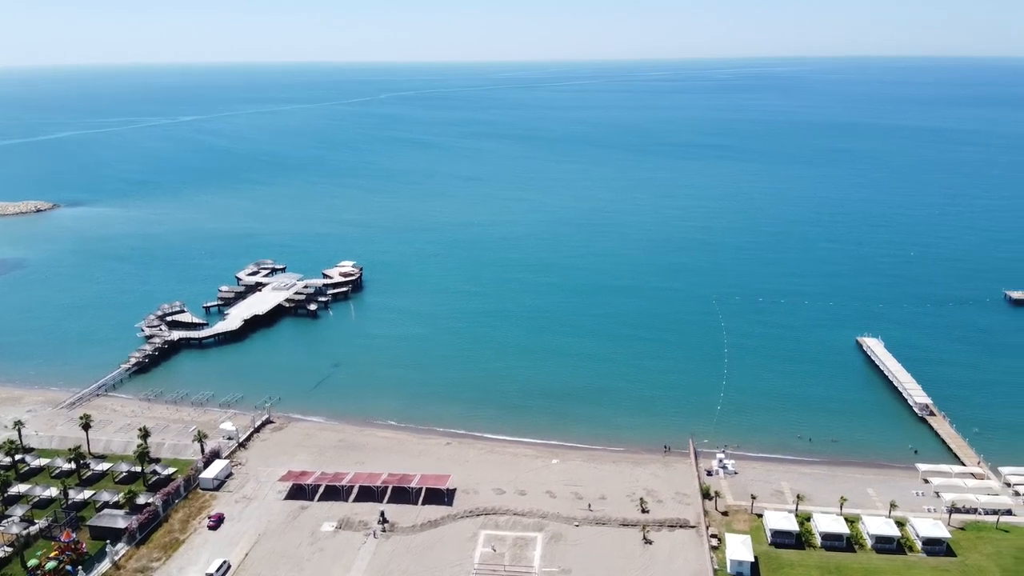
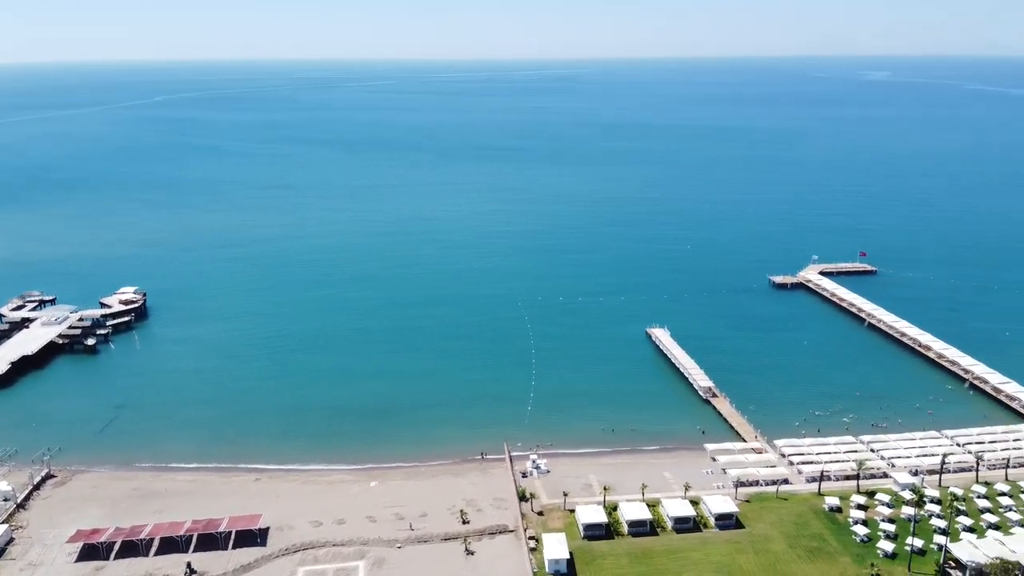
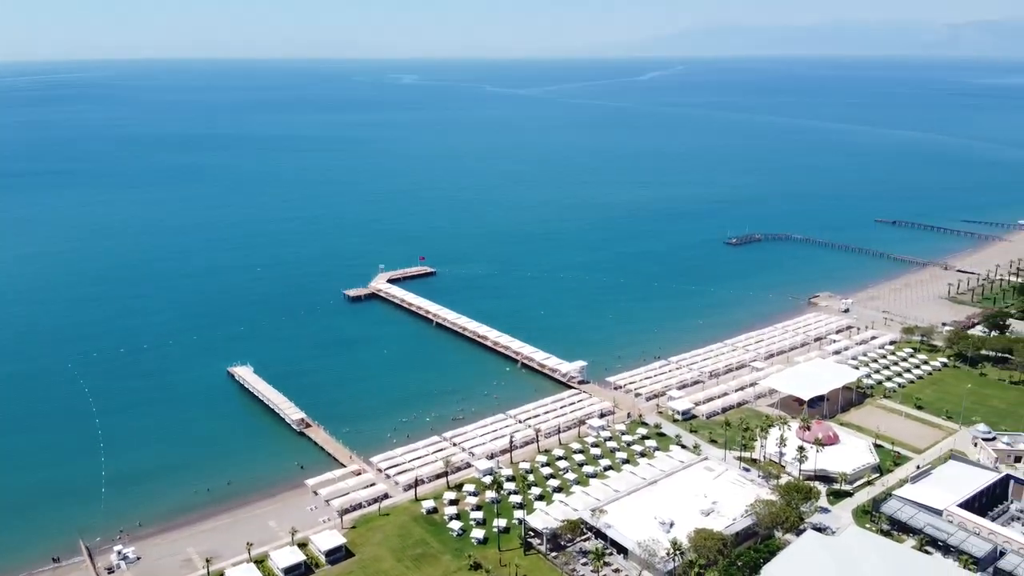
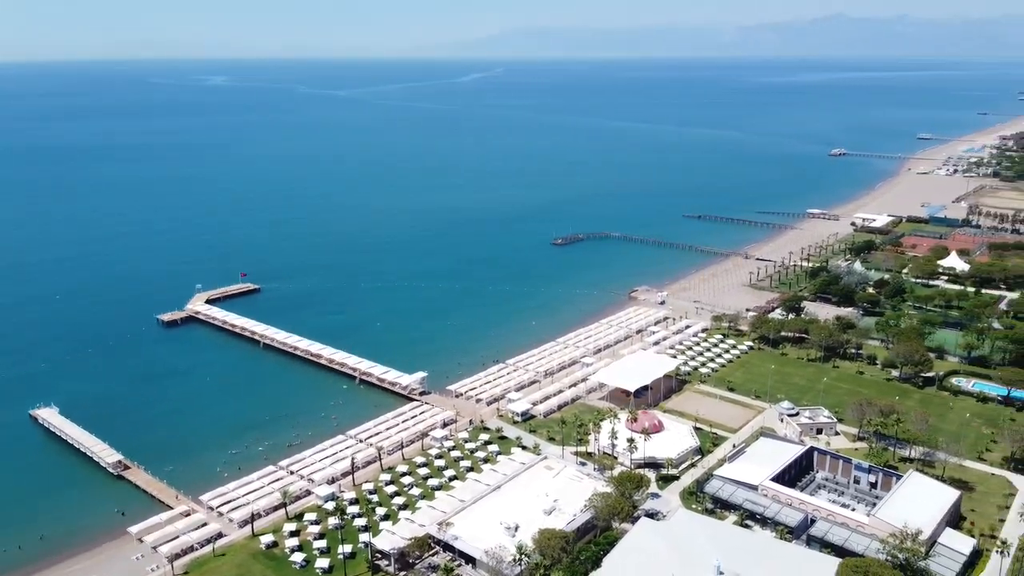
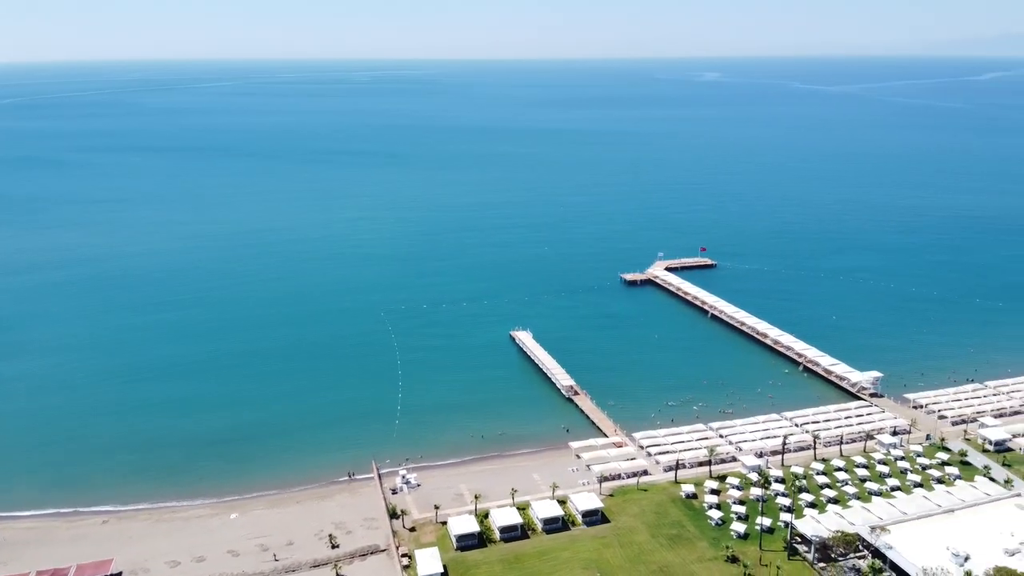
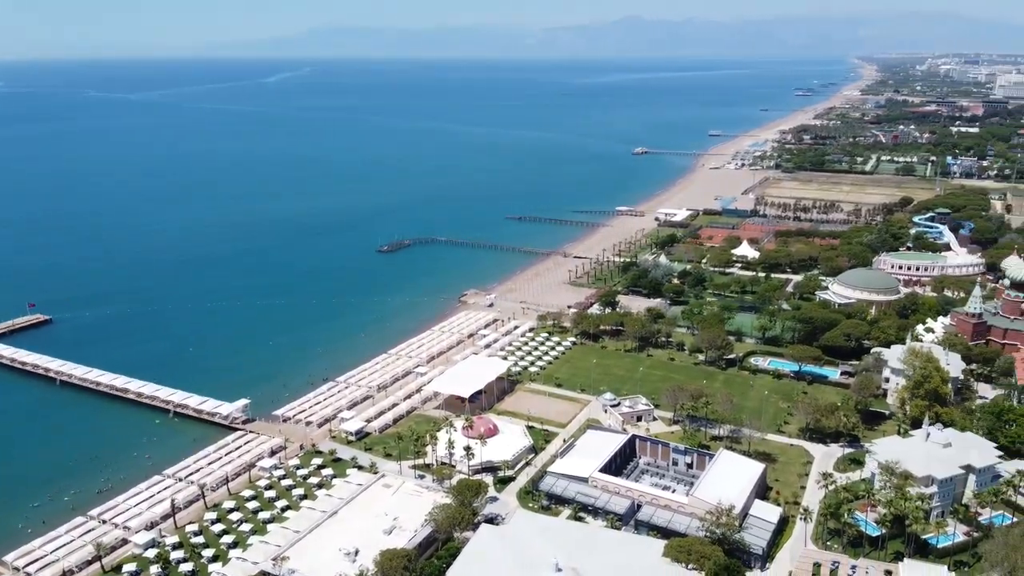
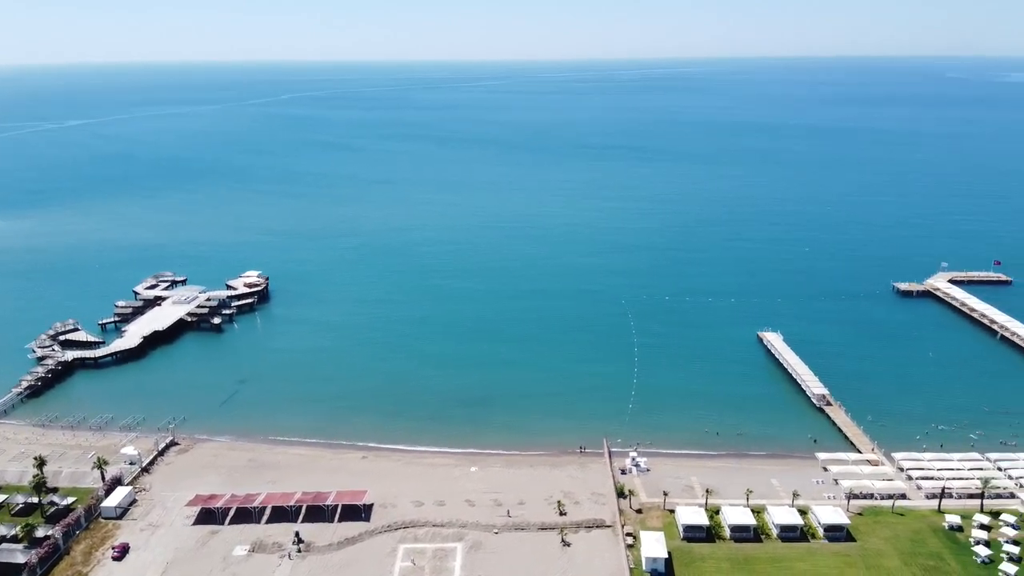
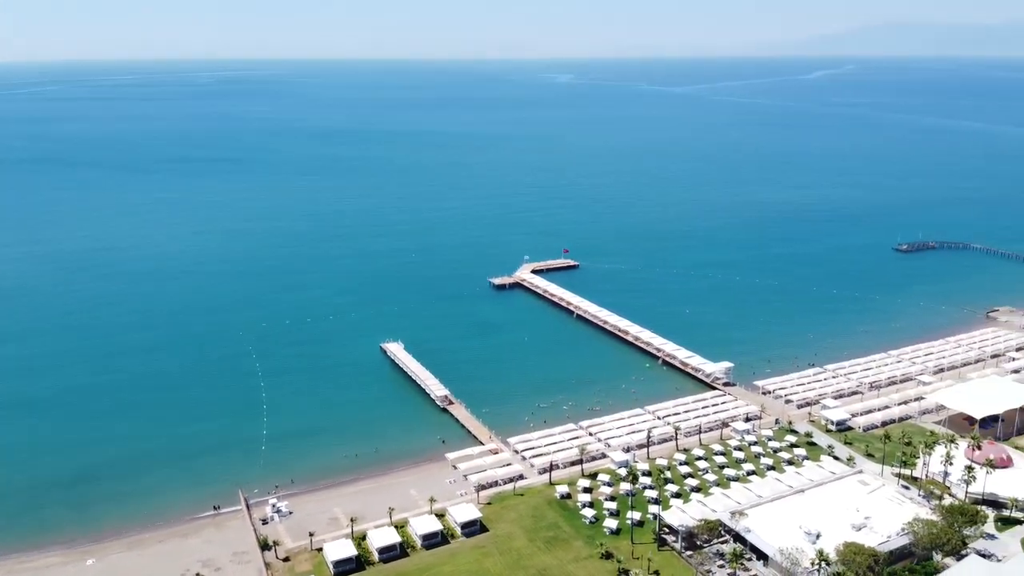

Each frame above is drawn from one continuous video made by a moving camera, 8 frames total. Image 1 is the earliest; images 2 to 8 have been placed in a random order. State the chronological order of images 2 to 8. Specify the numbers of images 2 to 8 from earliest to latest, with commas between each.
7, 2, 5, 8, 3, 4, 6
